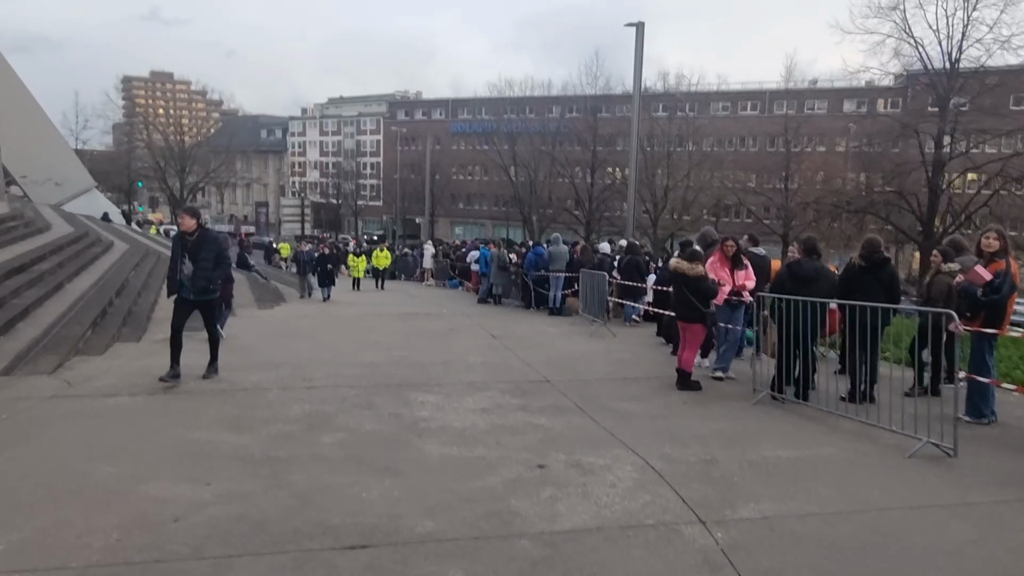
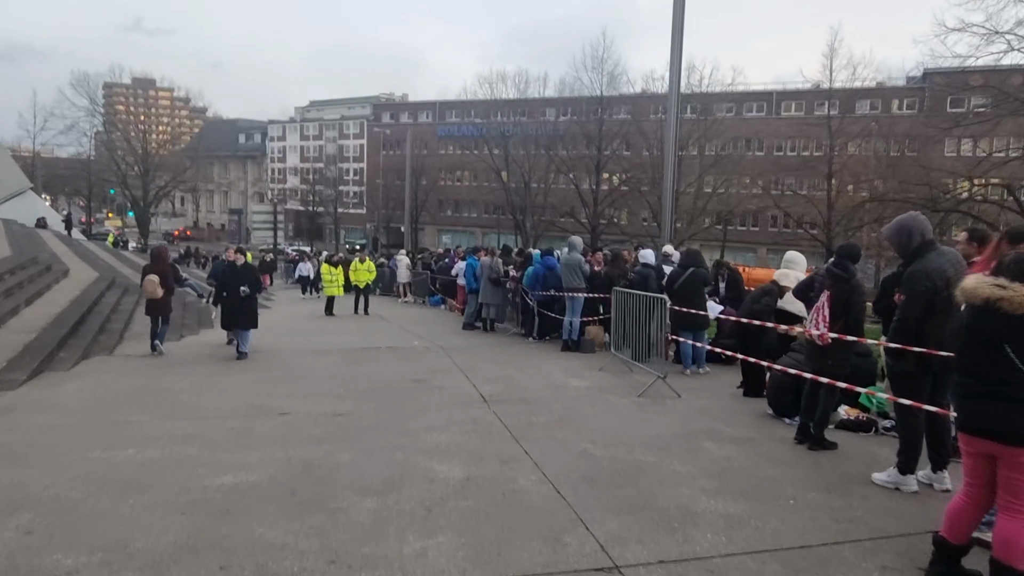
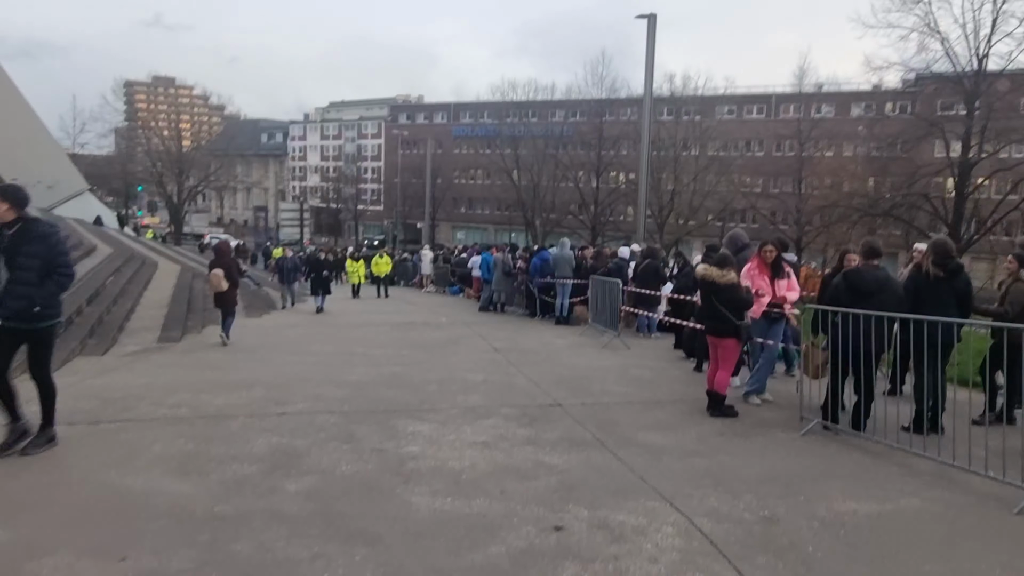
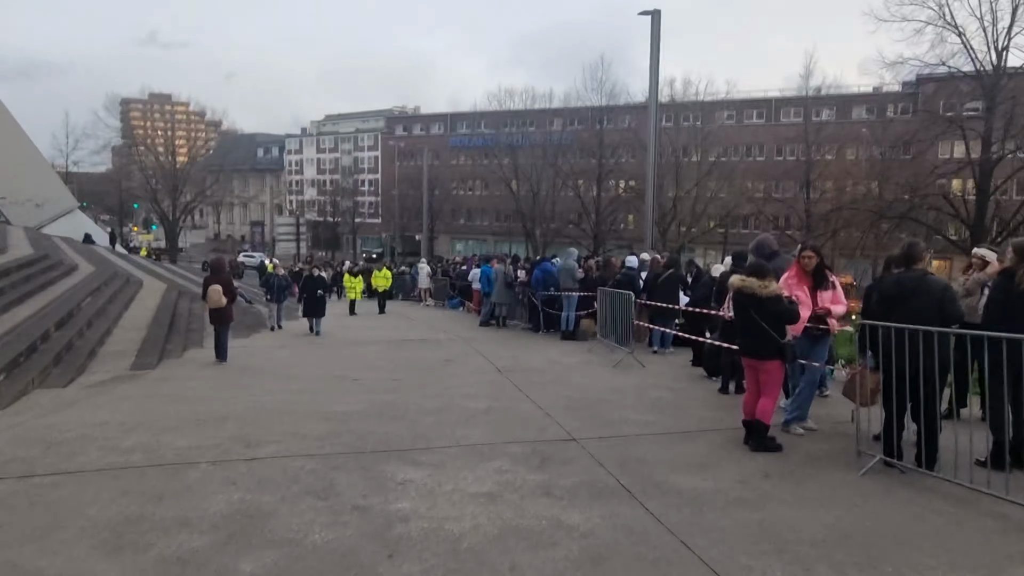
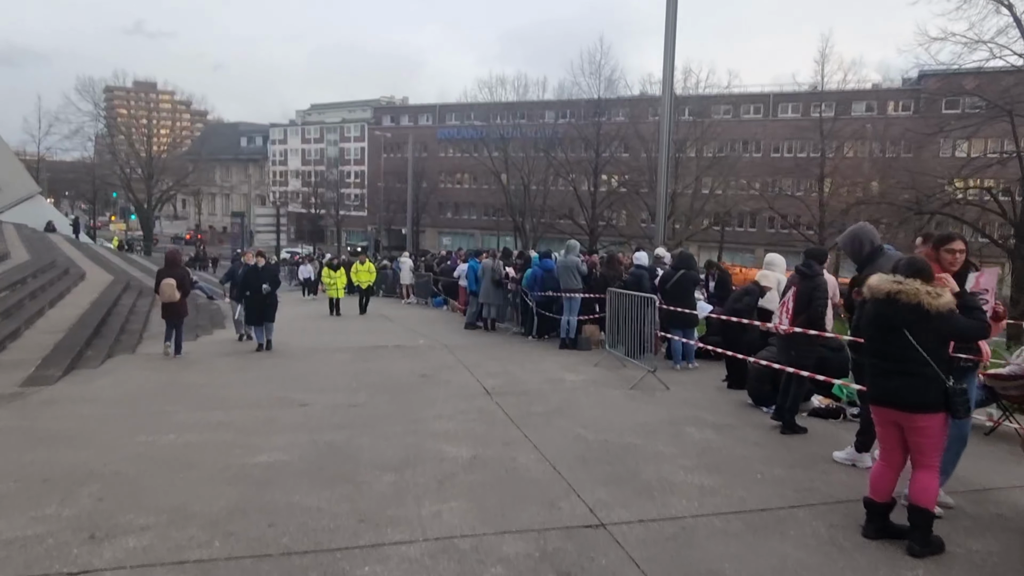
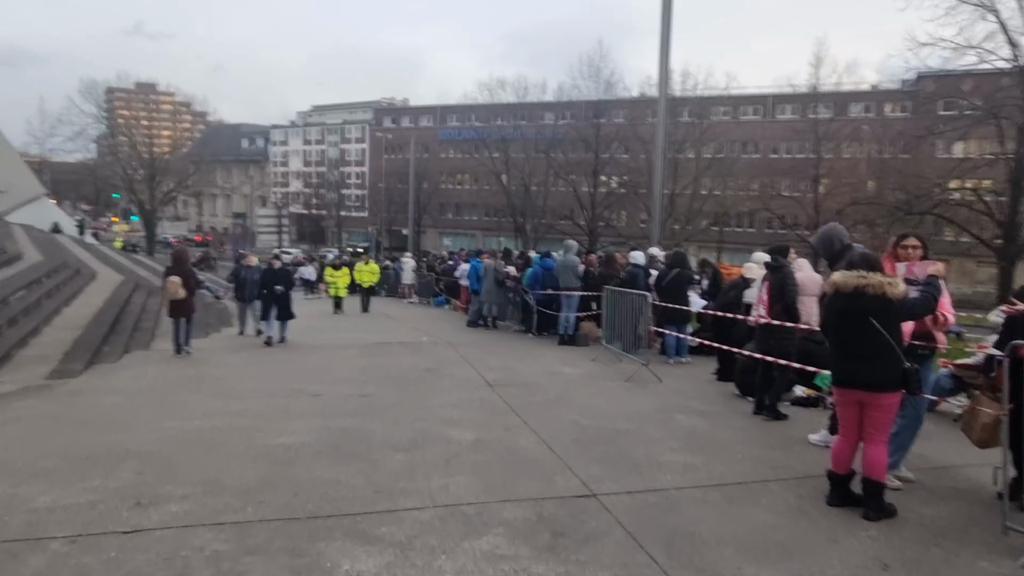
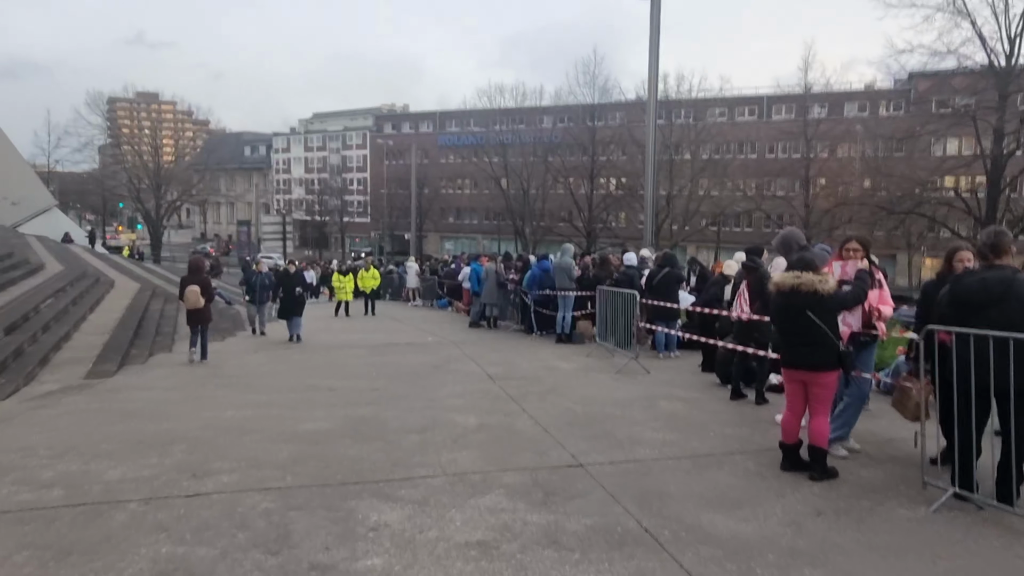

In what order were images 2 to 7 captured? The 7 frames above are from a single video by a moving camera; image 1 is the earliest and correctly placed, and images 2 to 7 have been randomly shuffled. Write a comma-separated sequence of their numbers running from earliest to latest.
3, 4, 7, 6, 5, 2
